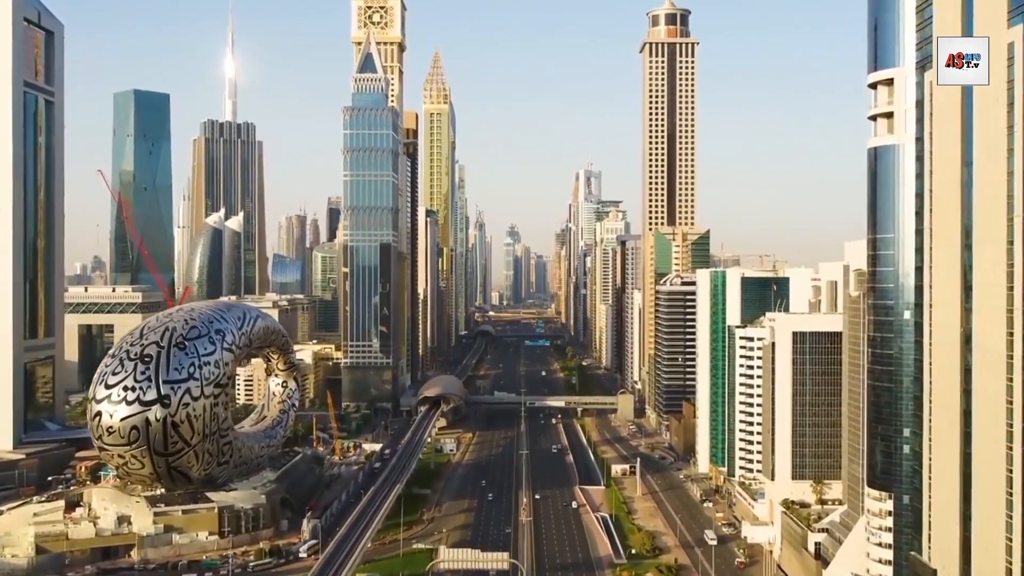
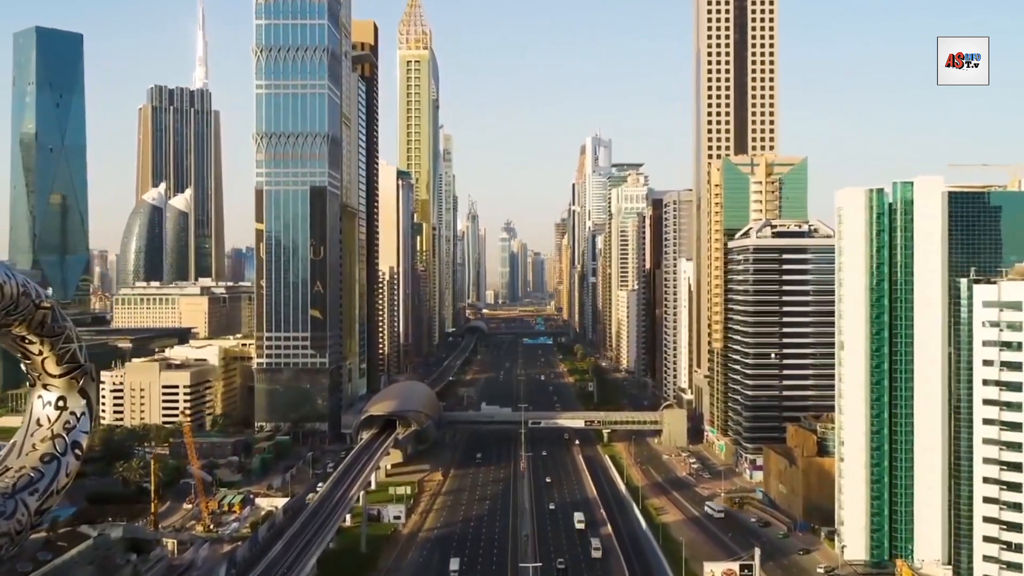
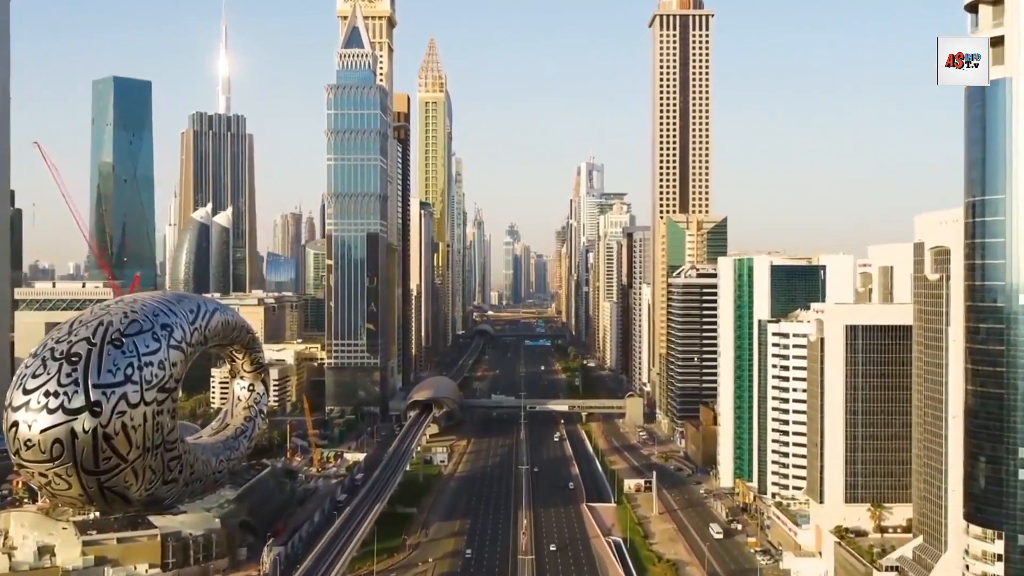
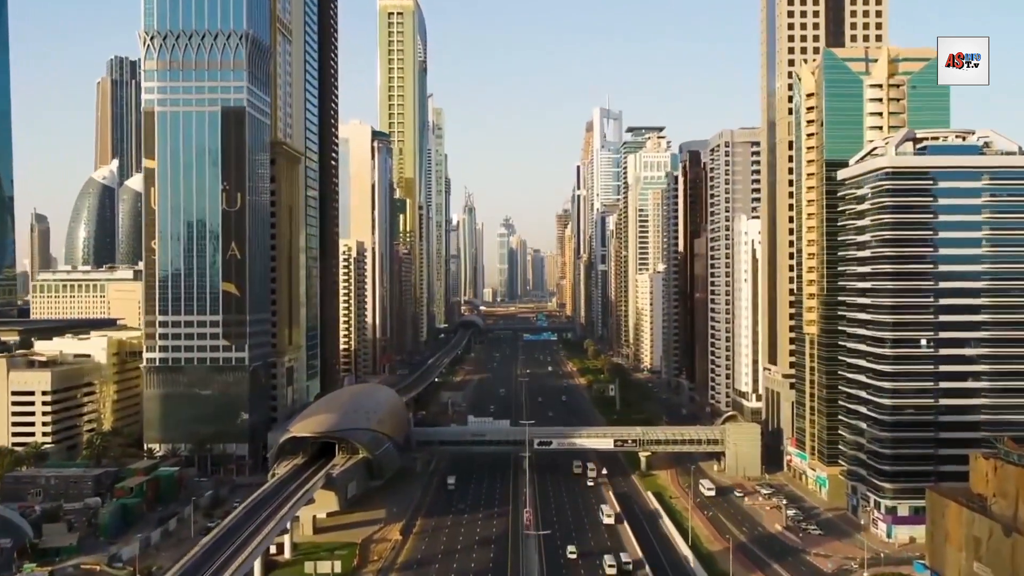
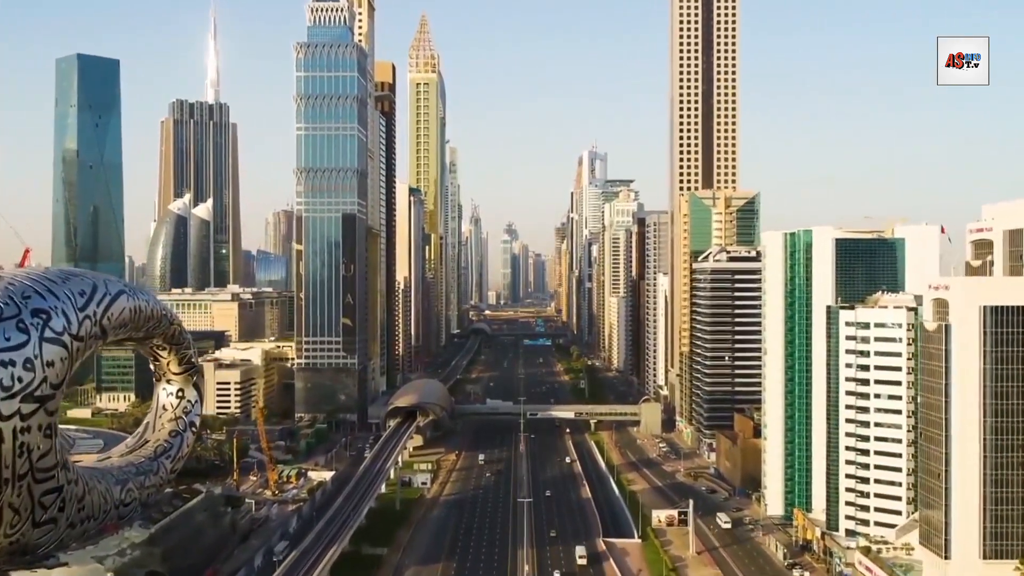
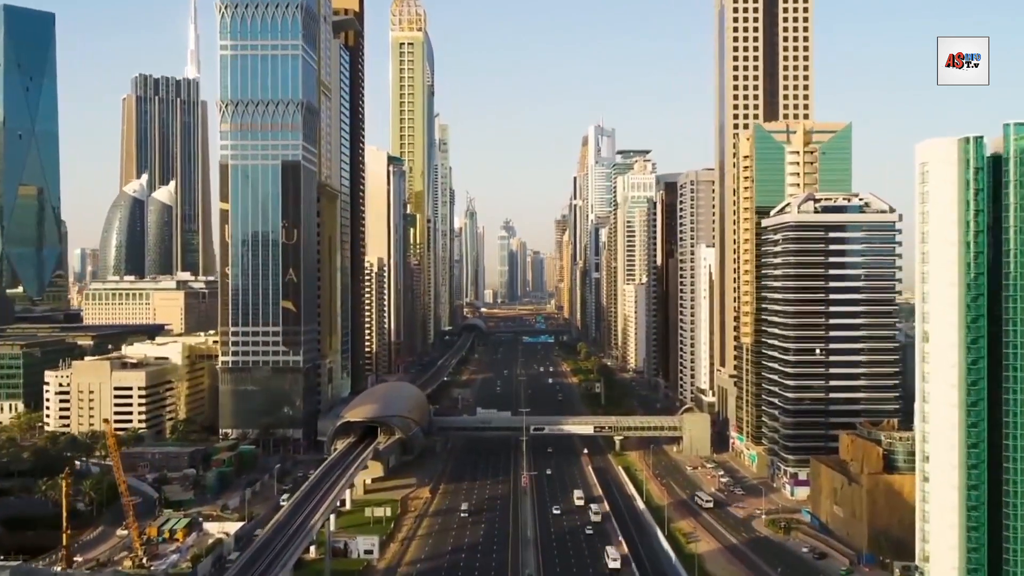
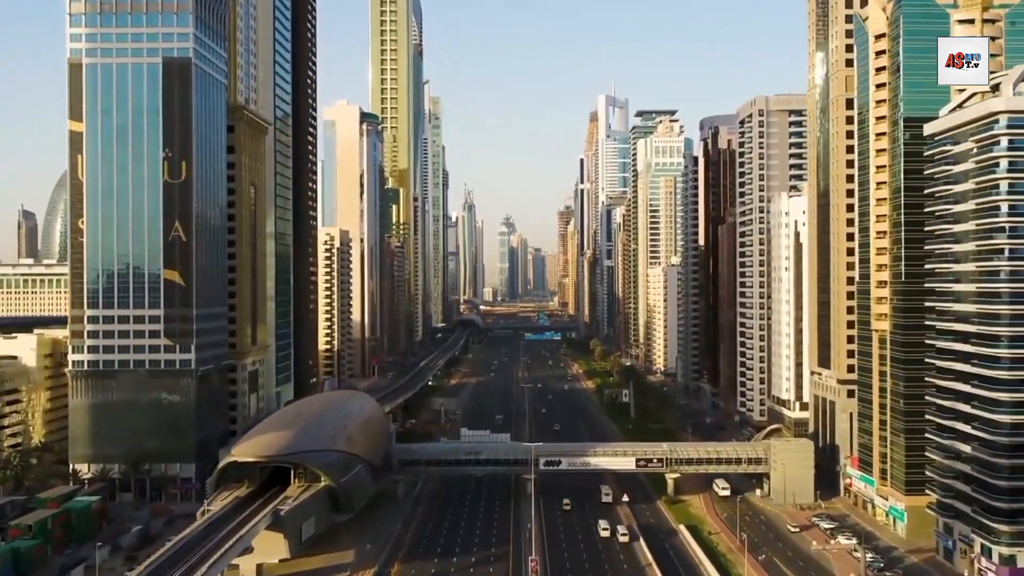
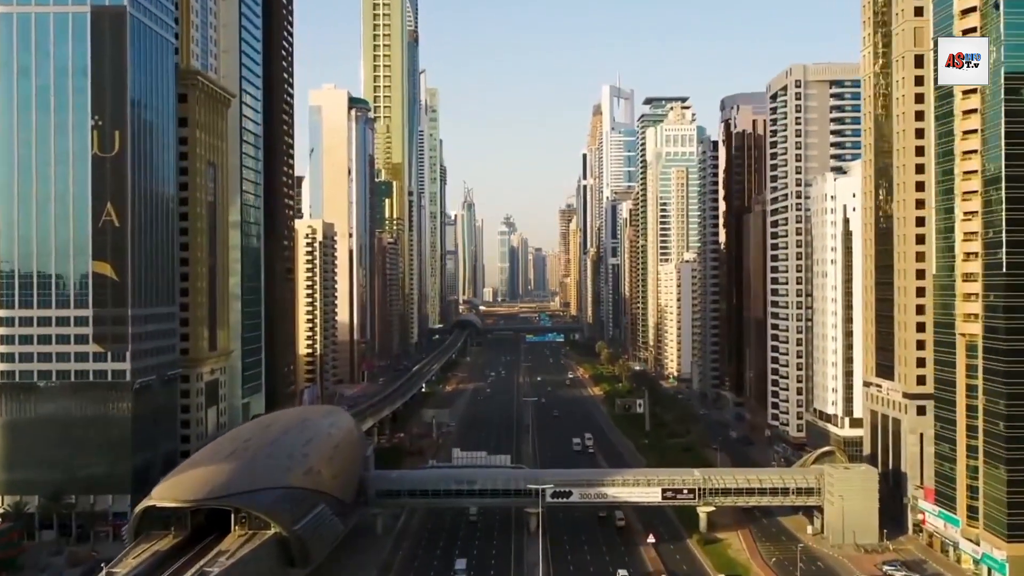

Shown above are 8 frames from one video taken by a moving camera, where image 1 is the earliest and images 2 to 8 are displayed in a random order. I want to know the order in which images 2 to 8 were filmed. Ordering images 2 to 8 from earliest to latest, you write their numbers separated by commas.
3, 5, 2, 6, 4, 7, 8
